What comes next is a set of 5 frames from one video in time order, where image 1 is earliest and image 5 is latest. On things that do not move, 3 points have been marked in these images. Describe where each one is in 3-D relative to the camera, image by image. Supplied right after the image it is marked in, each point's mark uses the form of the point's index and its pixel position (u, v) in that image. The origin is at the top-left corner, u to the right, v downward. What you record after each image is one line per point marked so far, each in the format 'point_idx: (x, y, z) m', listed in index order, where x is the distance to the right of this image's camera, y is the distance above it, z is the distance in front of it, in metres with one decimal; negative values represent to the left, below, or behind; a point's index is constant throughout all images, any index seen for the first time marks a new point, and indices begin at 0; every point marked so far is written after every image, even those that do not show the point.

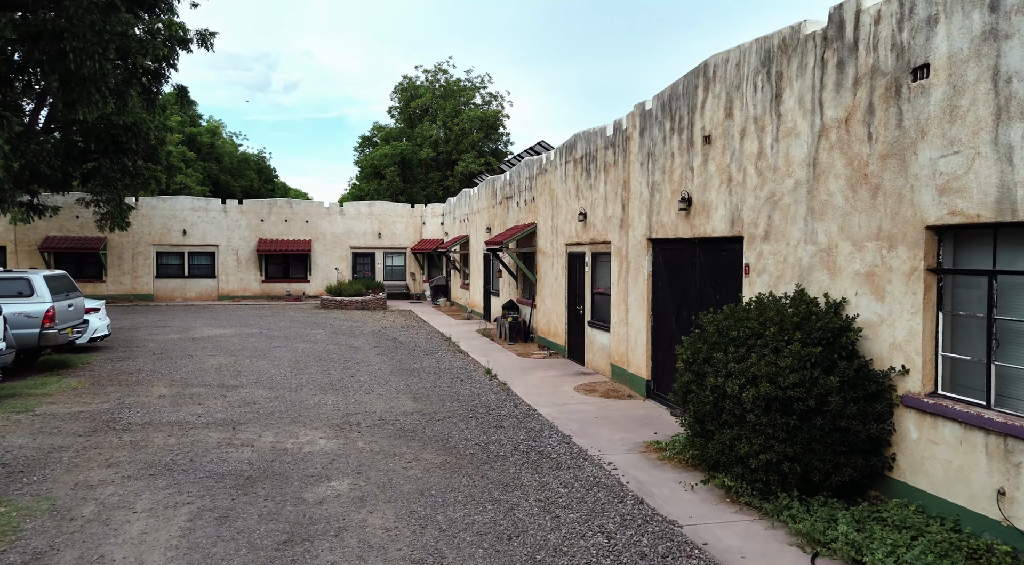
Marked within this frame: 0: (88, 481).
0: (-3.8, -1.8, +6.4) m
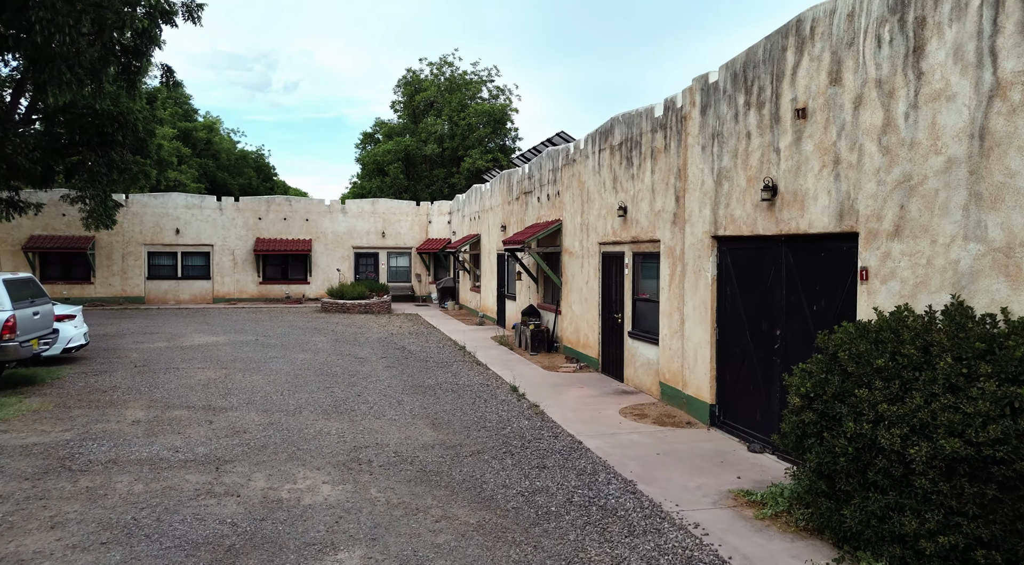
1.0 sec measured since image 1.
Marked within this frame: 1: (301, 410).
0: (-3.4, -1.9, +4.9) m
1: (-2.8, -1.7, +9.3) m
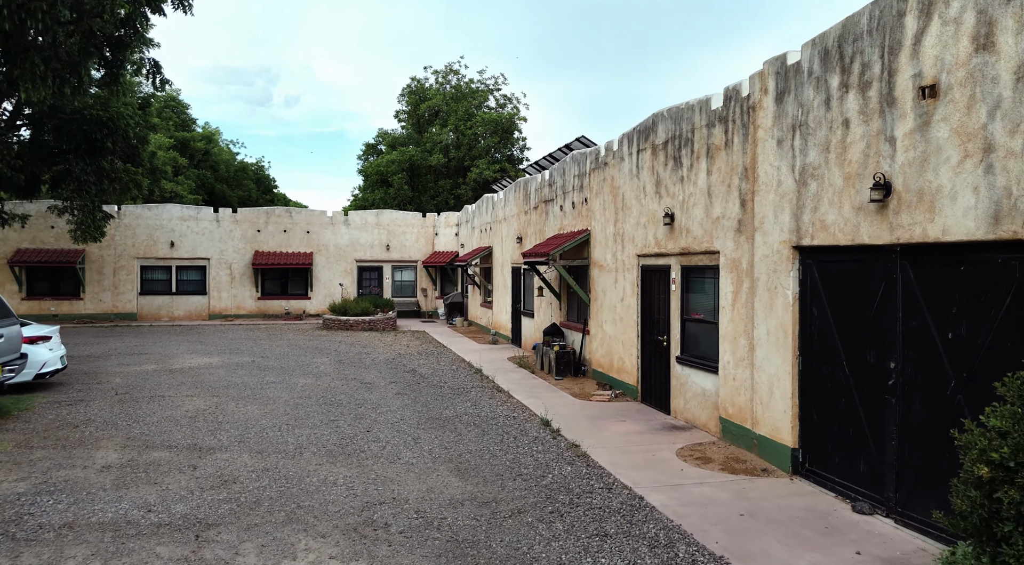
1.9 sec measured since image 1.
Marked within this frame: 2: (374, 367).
0: (-3.0, -2.0, +3.5) m
1: (-2.4, -1.9, +7.9) m
2: (-2.8, -1.7, +14.3) m
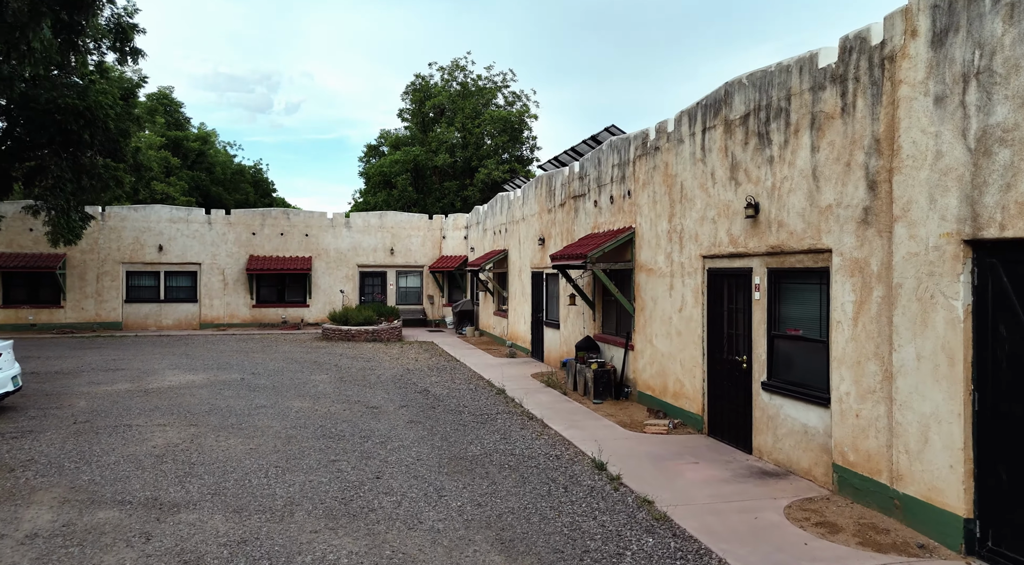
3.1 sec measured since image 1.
0: (-2.5, -2.0, +1.7) m
1: (-1.9, -2.0, +6.1) m
2: (-2.3, -1.8, +12.5) m
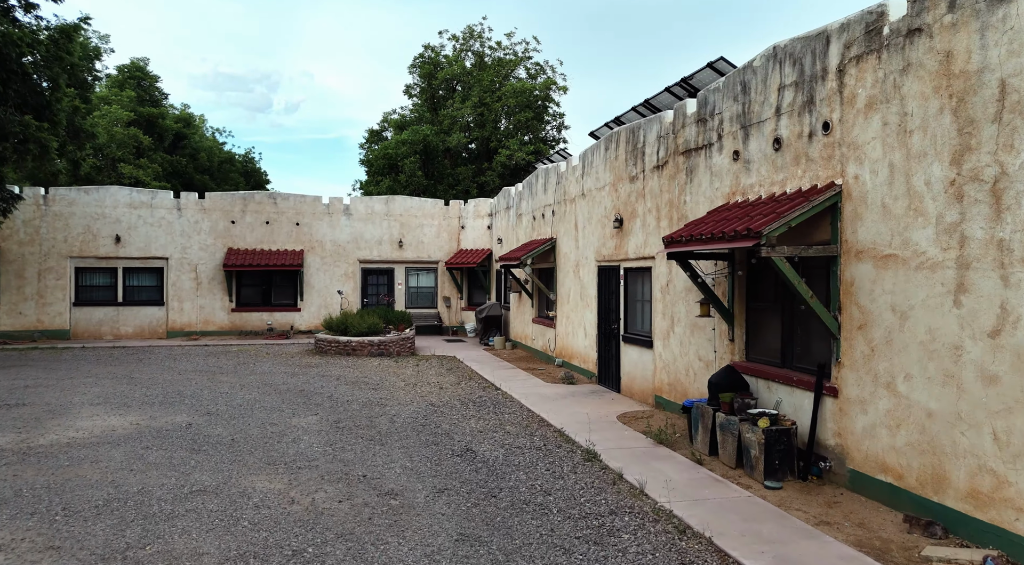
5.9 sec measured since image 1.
0: (-1.5, -2.0, -2.8) m
1: (-0.9, -1.9, +1.6) m
2: (-1.3, -1.8, +8.0) m
